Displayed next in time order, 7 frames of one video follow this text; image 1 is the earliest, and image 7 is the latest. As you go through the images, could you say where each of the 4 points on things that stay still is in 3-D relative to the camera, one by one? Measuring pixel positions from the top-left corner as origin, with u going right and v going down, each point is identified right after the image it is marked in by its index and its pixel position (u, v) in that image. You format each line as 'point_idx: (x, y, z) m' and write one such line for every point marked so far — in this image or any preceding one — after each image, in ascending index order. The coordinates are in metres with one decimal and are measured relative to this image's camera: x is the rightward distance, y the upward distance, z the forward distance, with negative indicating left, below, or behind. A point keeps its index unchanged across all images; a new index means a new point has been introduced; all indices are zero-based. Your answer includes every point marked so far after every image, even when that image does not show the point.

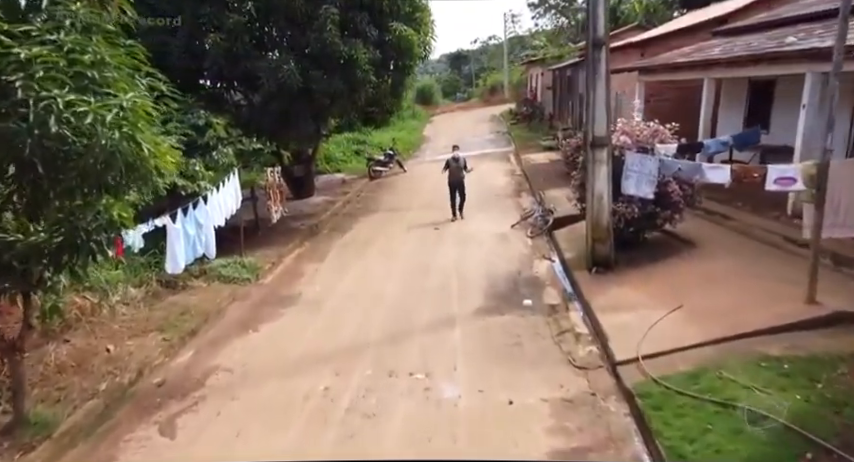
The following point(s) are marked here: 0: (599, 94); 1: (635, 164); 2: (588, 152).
0: (+2.4, +1.9, +7.5) m
1: (+2.9, +0.9, +7.4) m
2: (+2.3, +1.1, +7.7) m
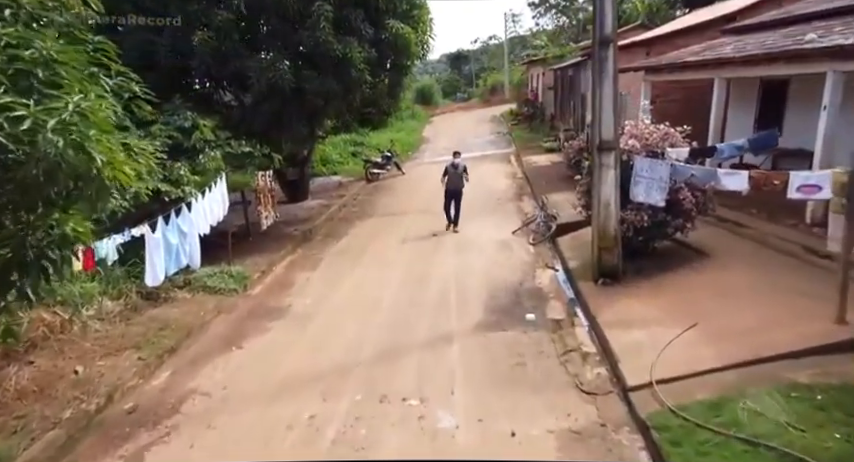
0: (+2.3, +1.8, +7.1) m
1: (+2.8, +0.8, +7.0) m
2: (+2.2, +1.0, +7.3) m
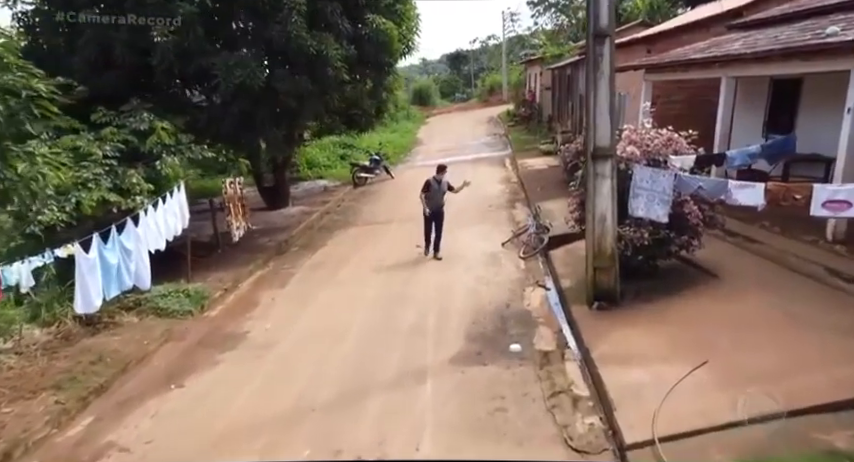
0: (+2.0, +1.6, +6.3) m
1: (+2.5, +0.6, +6.2) m
2: (+1.9, +0.8, +6.5) m
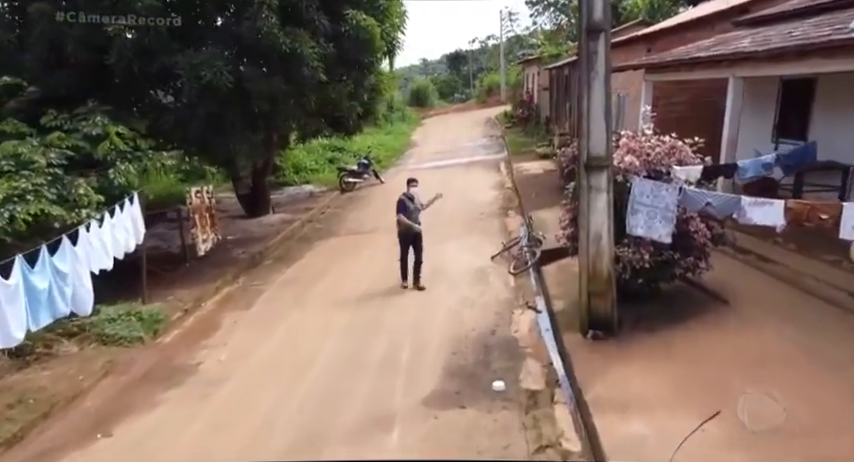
0: (+1.7, +1.4, +5.5) m
1: (+2.2, +0.4, +5.4) m
2: (+1.6, +0.6, +5.7) m
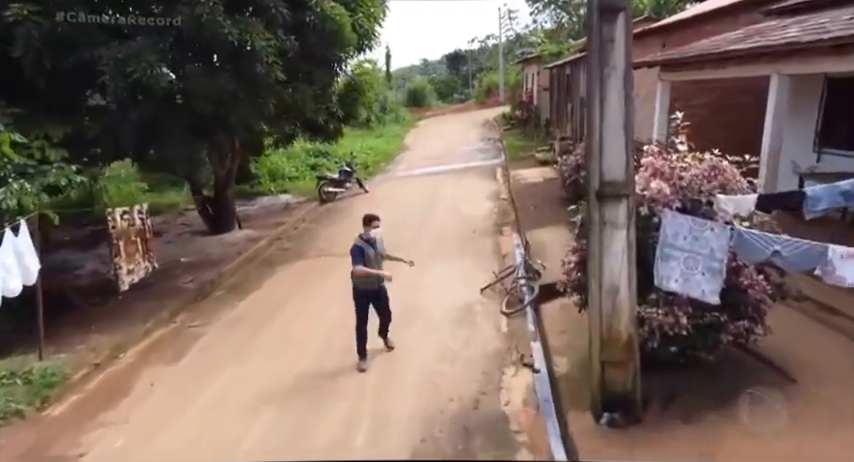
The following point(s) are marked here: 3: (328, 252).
0: (+1.4, +1.0, +4.0) m
1: (+1.9, 0.0, +3.9) m
2: (+1.3, +0.2, +4.2) m
3: (-1.9, -0.4, +10.5) m
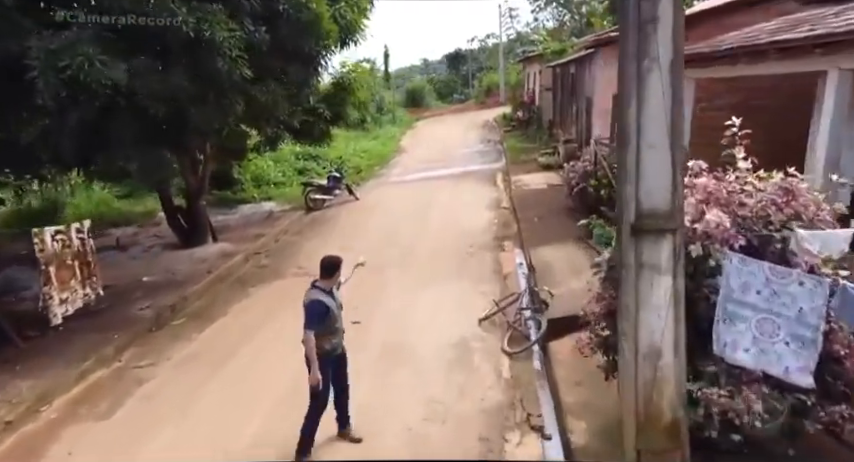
0: (+1.3, +0.7, +2.9) m
1: (+1.7, -0.3, +2.8) m
2: (+1.2, -0.1, +3.1) m
3: (-2.1, -0.7, +9.4) m
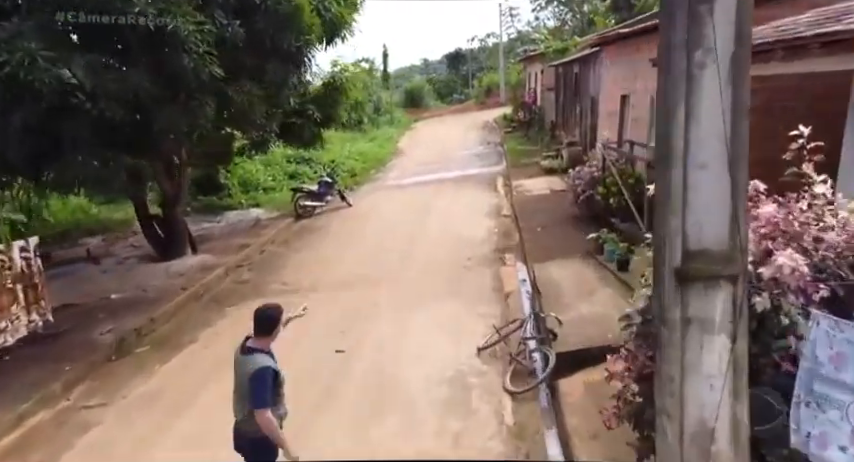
0: (+1.2, +0.5, +2.2) m
1: (+1.6, -0.5, +2.0) m
2: (+1.1, -0.3, +2.3) m
3: (-2.1, -0.9, +8.7) m
